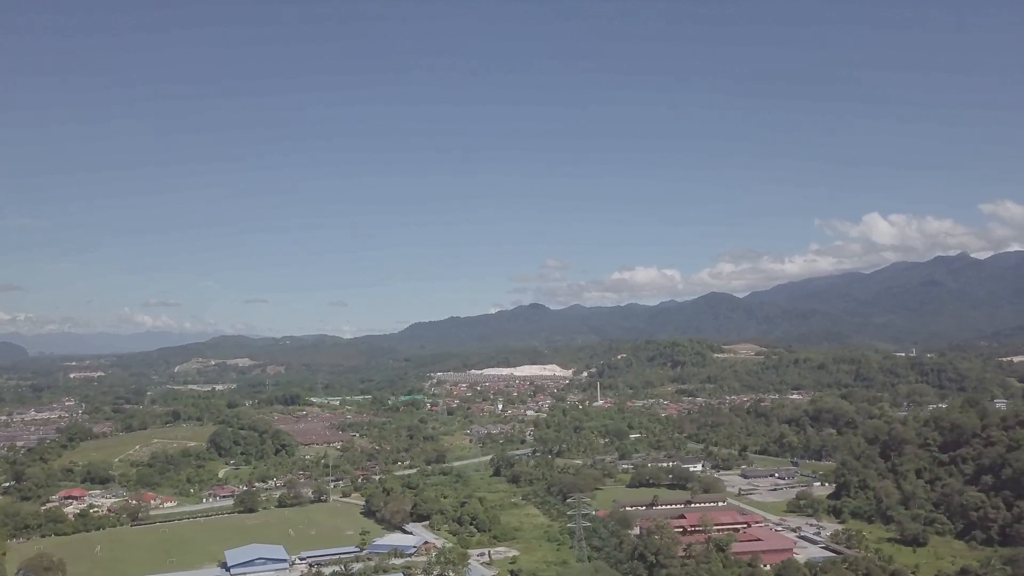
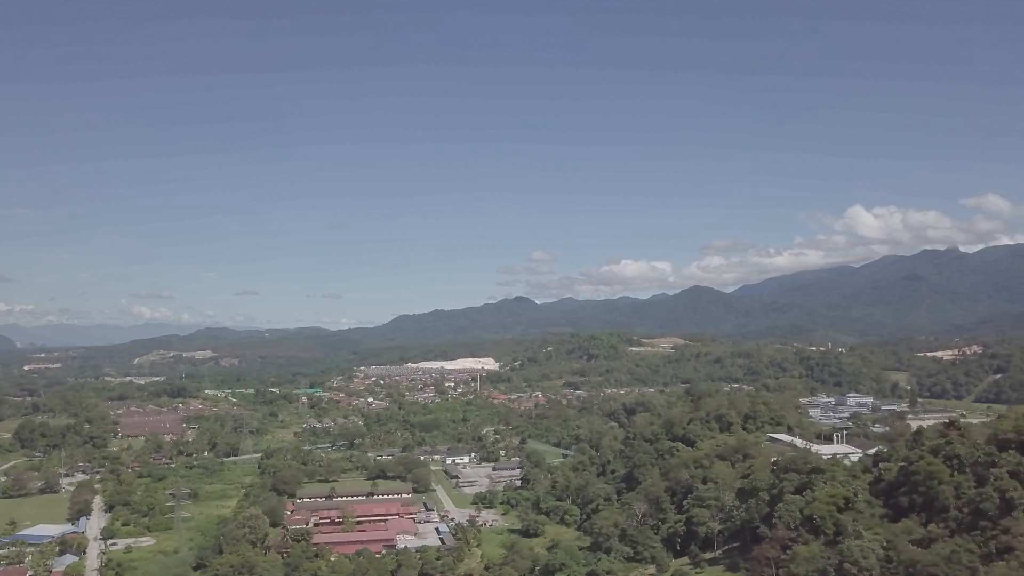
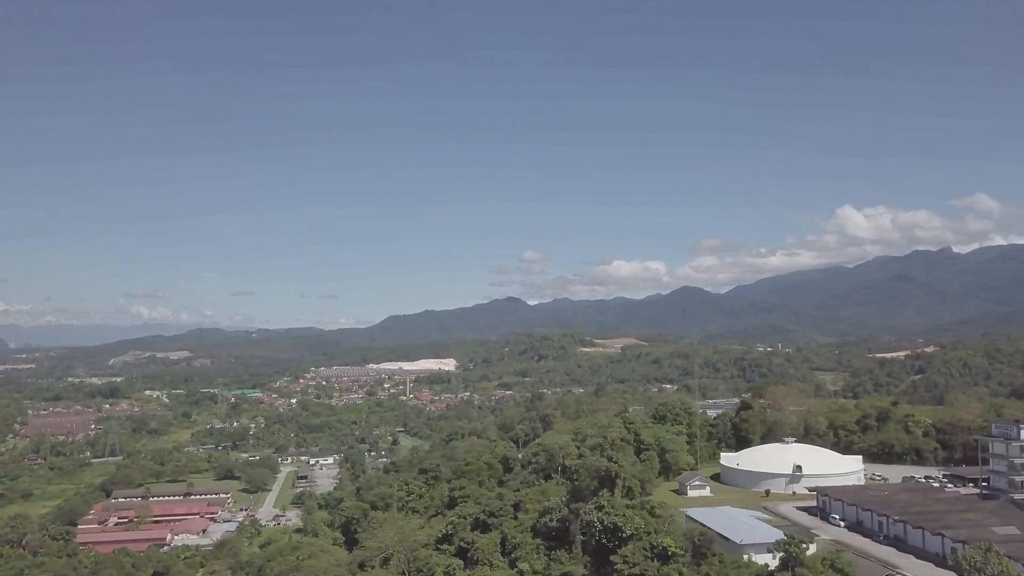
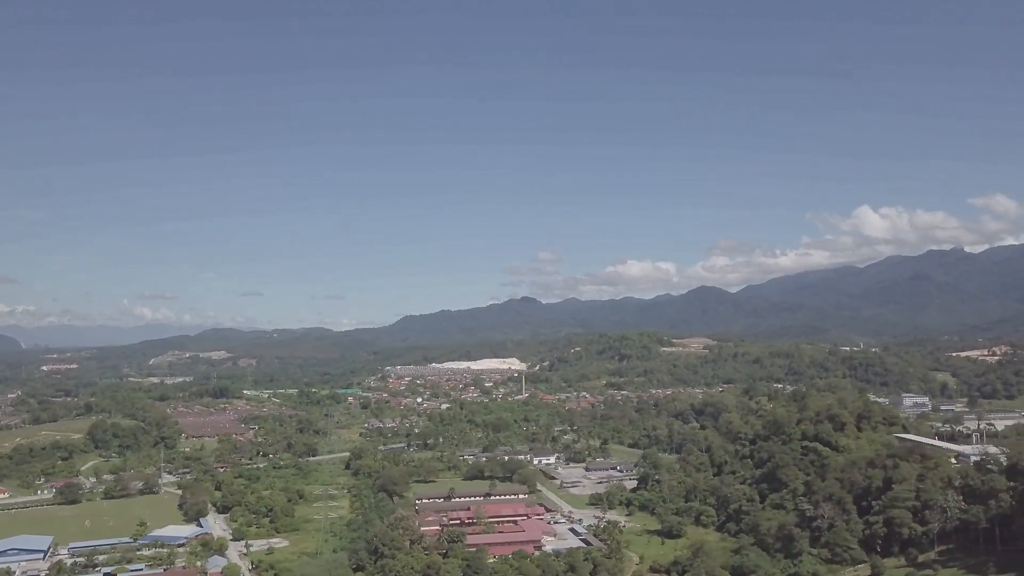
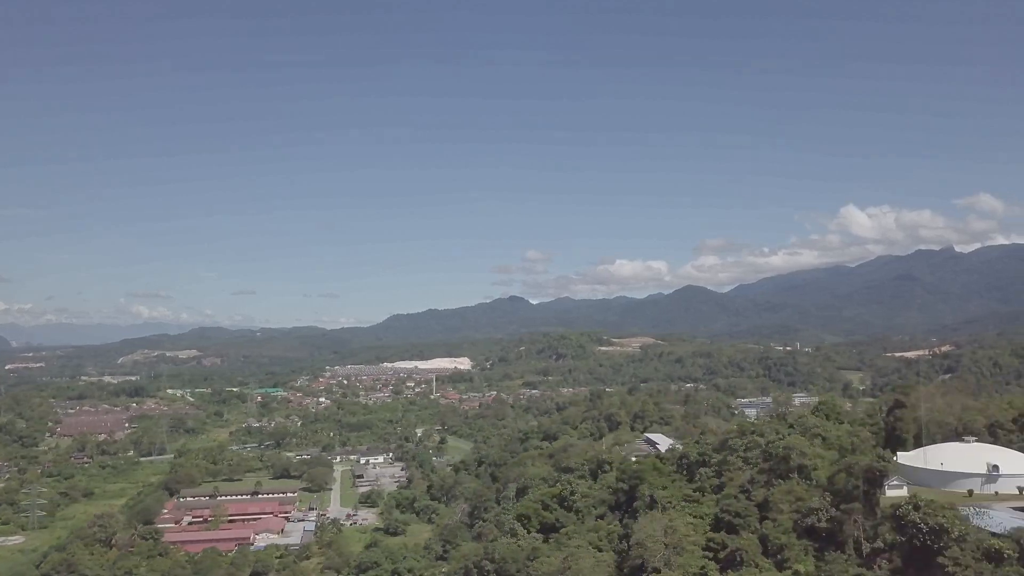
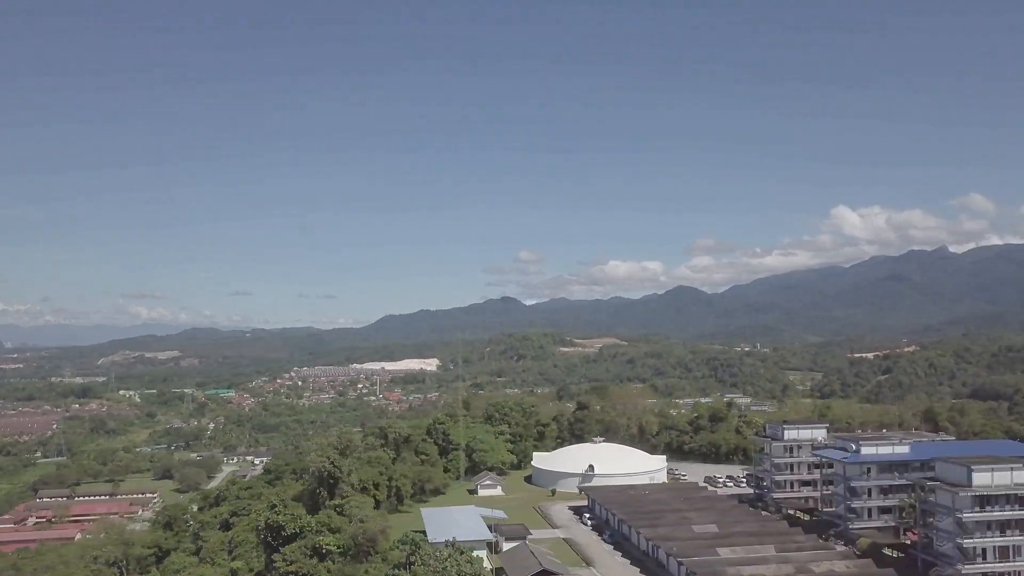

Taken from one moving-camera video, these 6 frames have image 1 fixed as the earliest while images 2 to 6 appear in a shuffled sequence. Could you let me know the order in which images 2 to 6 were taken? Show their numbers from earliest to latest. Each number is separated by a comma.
4, 2, 5, 3, 6
